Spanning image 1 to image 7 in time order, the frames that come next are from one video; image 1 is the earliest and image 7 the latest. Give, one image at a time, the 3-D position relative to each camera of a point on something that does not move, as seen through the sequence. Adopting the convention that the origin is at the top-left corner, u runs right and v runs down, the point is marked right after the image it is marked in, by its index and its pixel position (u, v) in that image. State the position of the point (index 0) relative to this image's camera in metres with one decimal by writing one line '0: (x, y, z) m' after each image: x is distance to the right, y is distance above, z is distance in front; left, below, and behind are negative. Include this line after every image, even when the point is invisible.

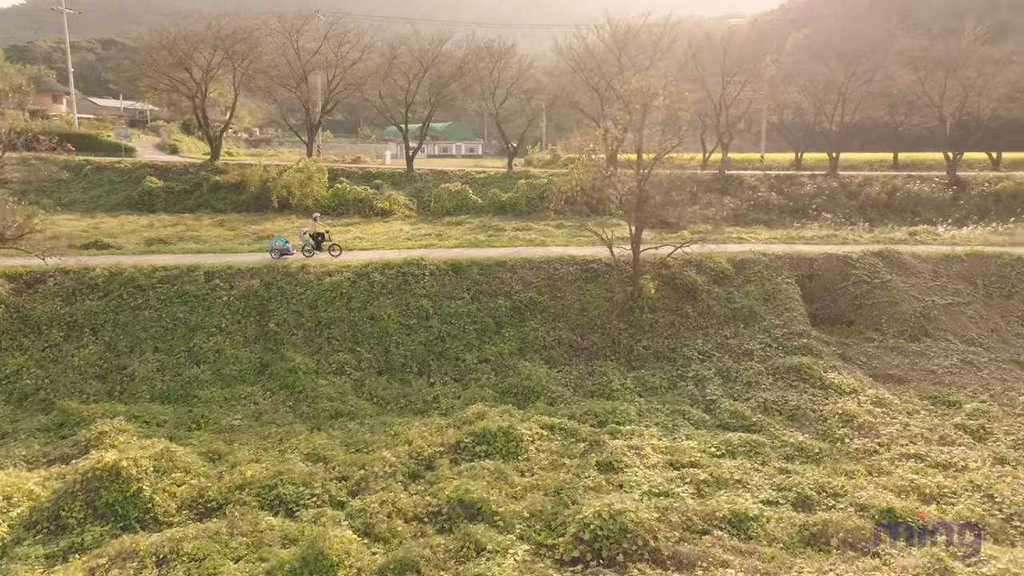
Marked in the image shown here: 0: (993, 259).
0: (+9.1, +0.5, +15.5) m
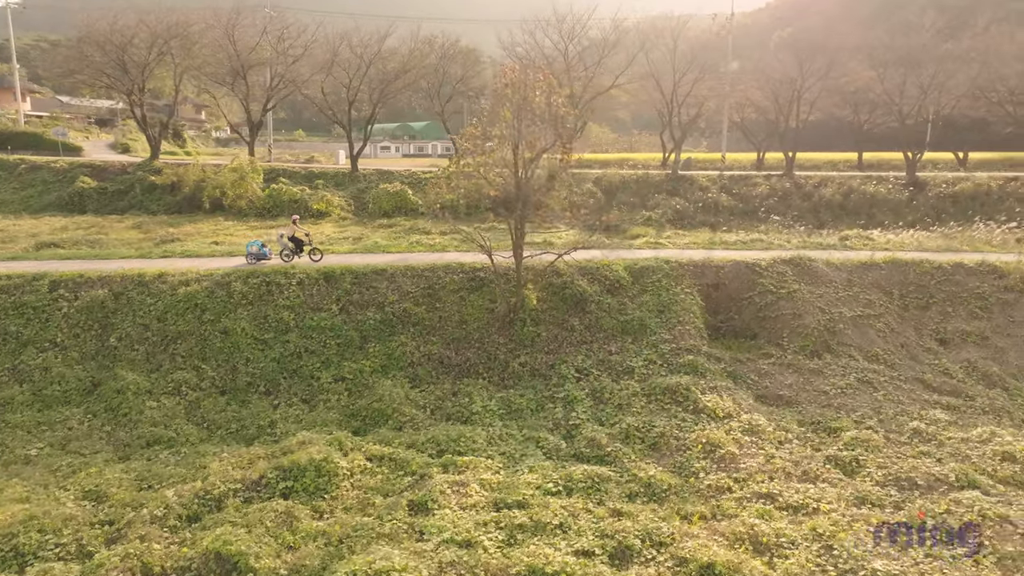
0: (+7.0, +0.4, +14.4) m
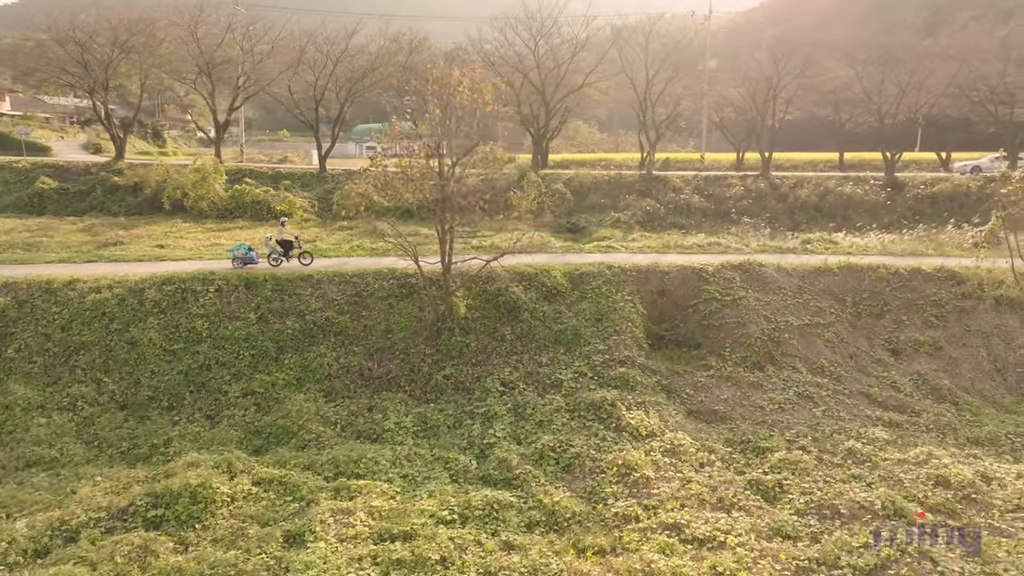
0: (+6.0, +0.2, +13.8) m
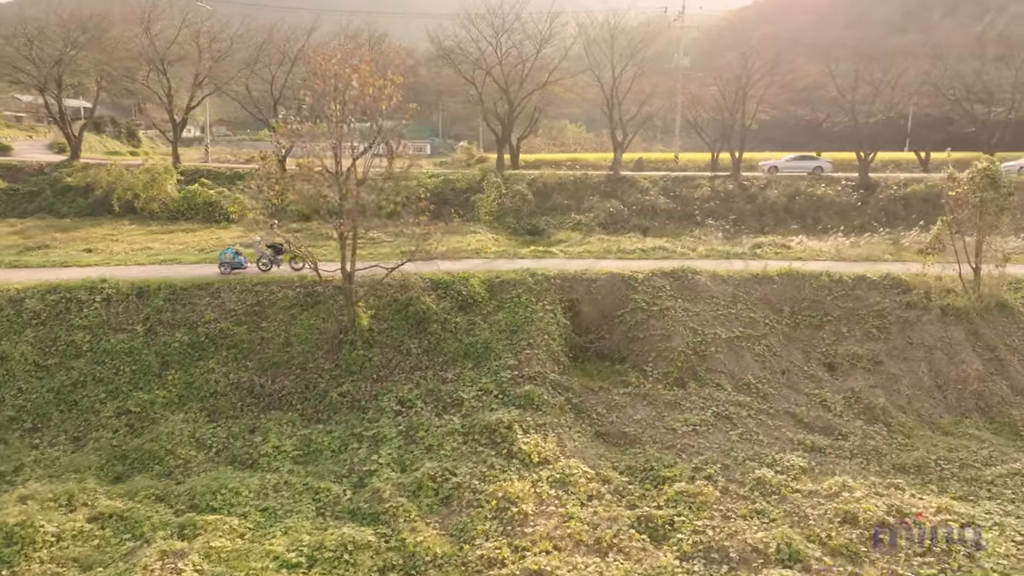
0: (+4.7, +0.1, +12.9) m
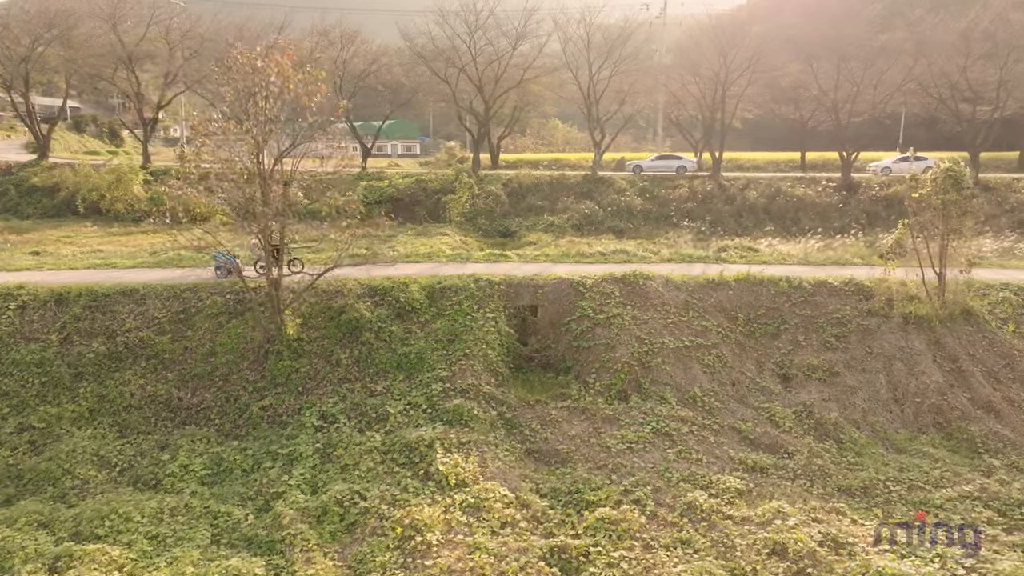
0: (+3.8, 0.0, +12.3) m
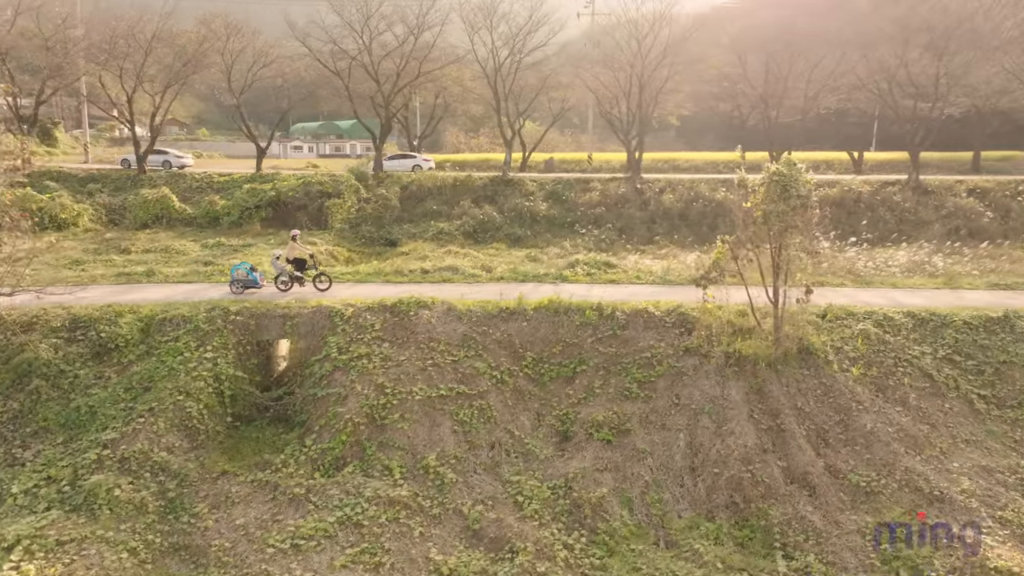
0: (+0.7, -0.3, +10.0) m
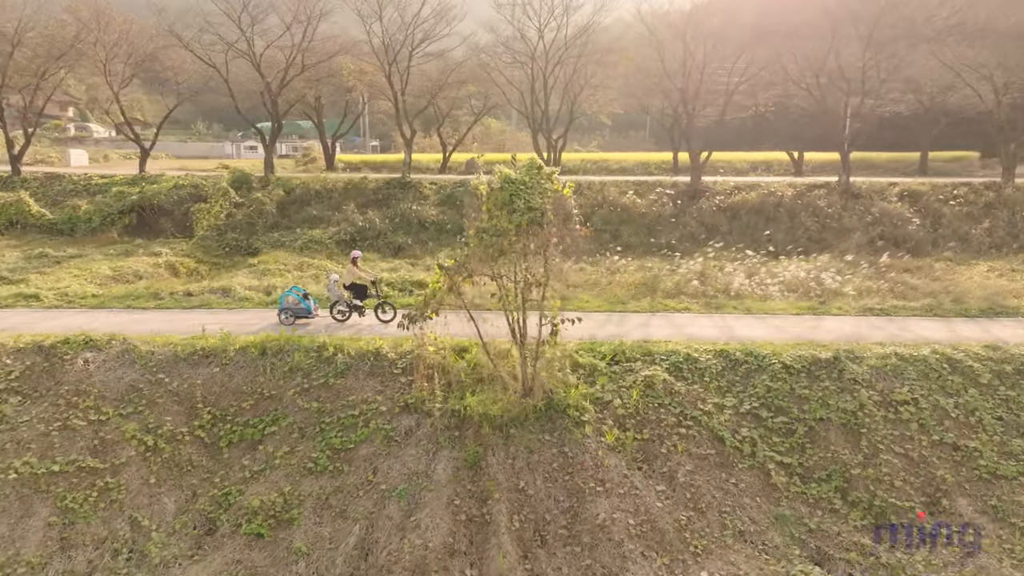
0: (-2.2, -0.7, +7.9) m
